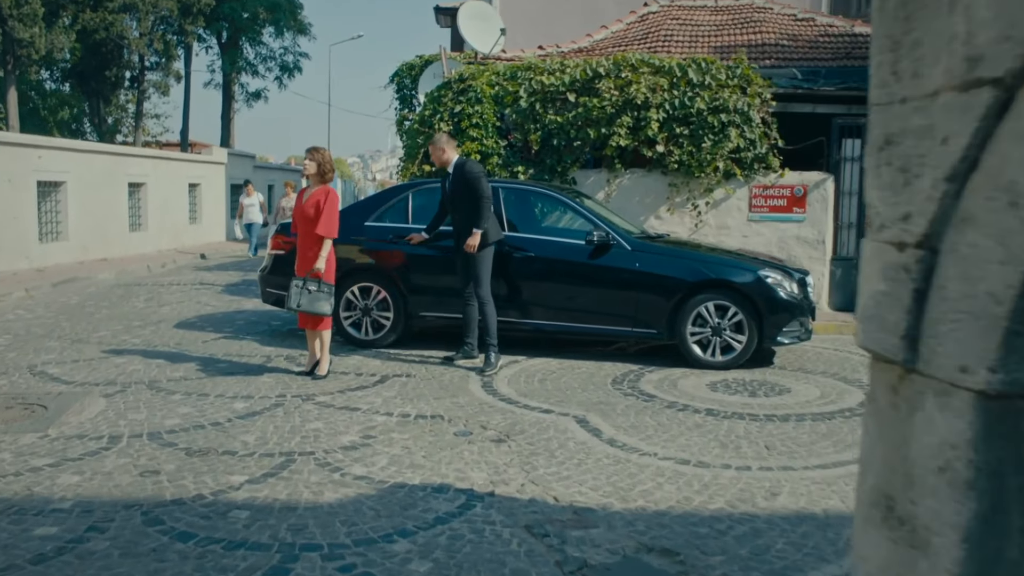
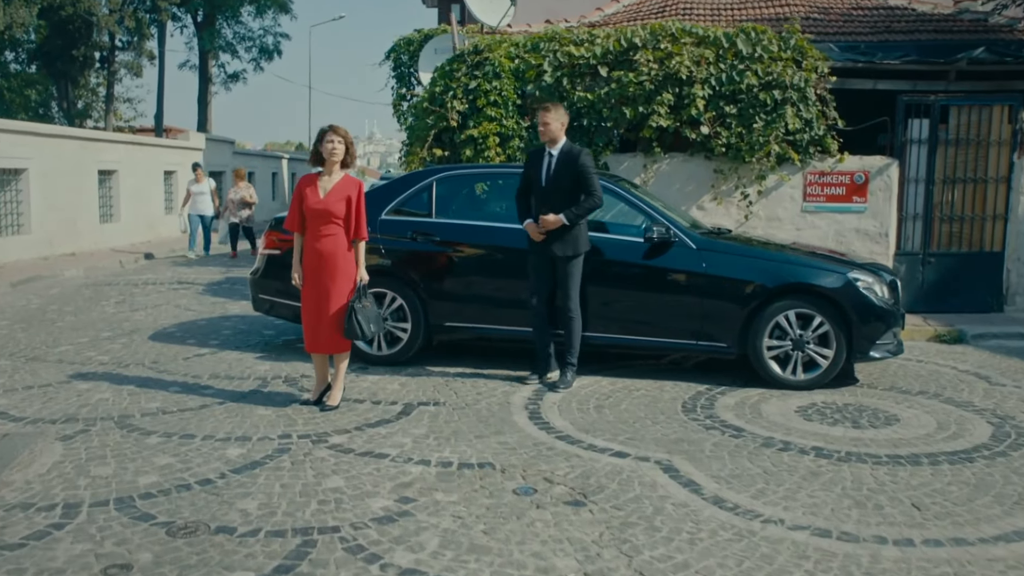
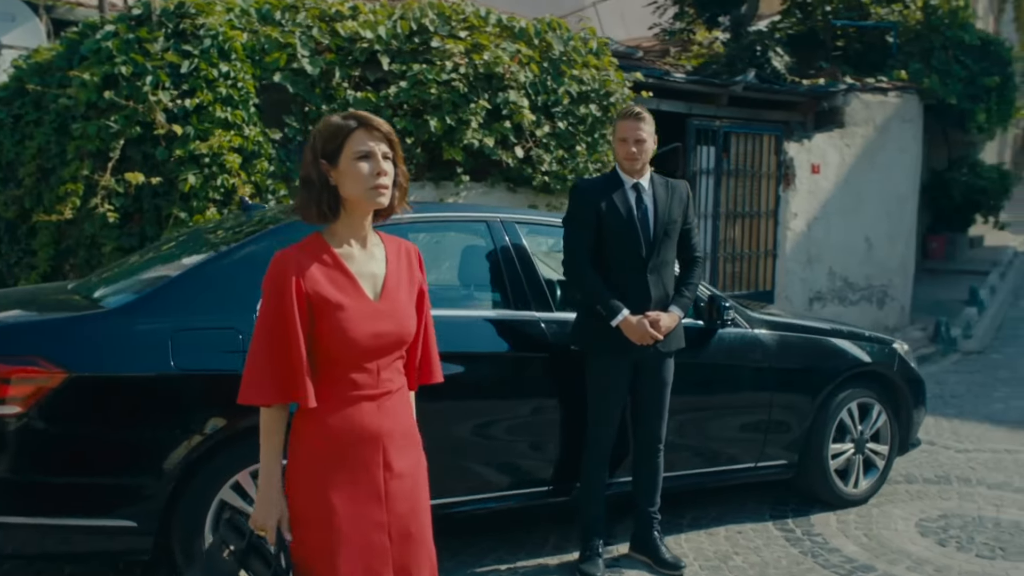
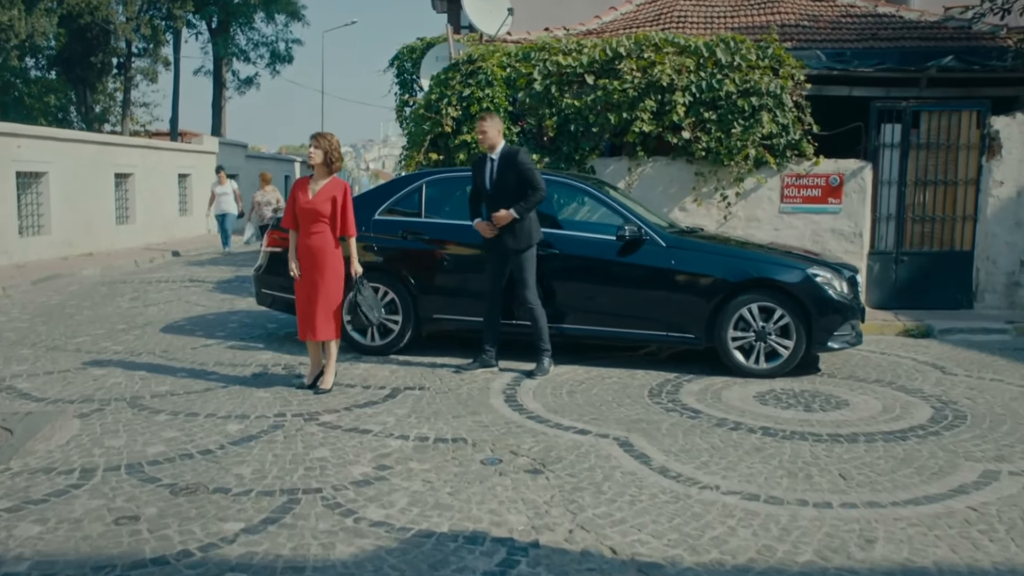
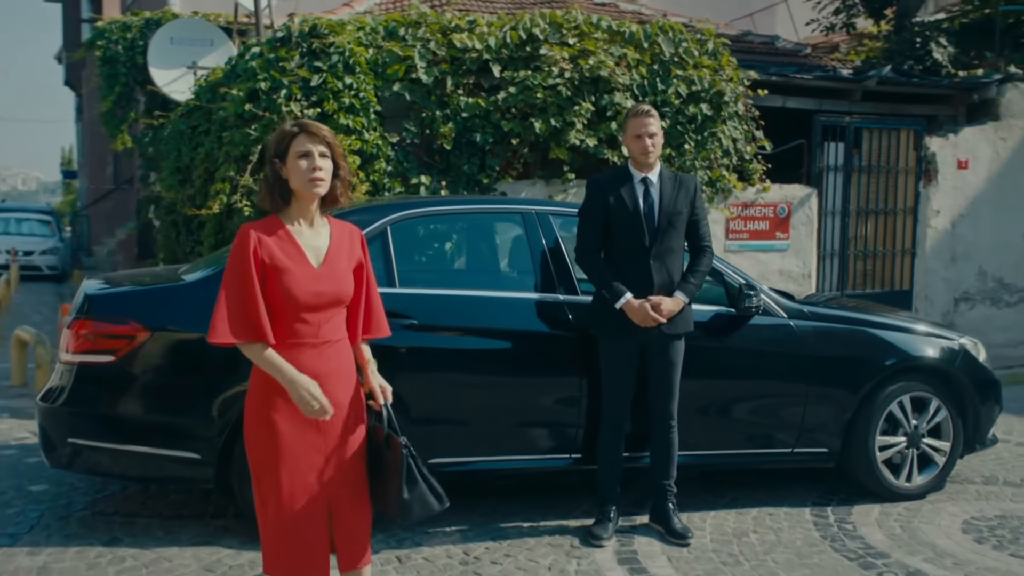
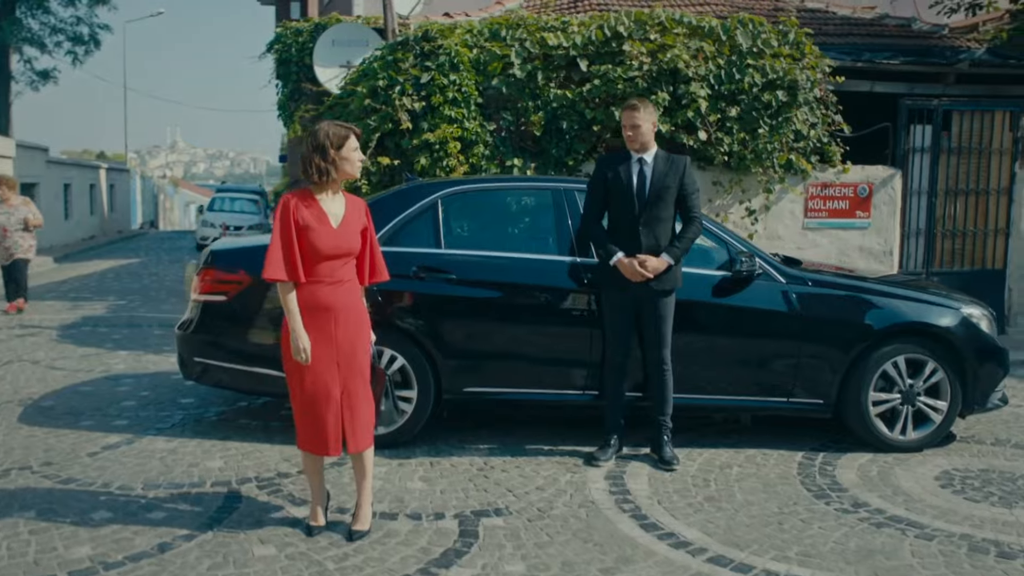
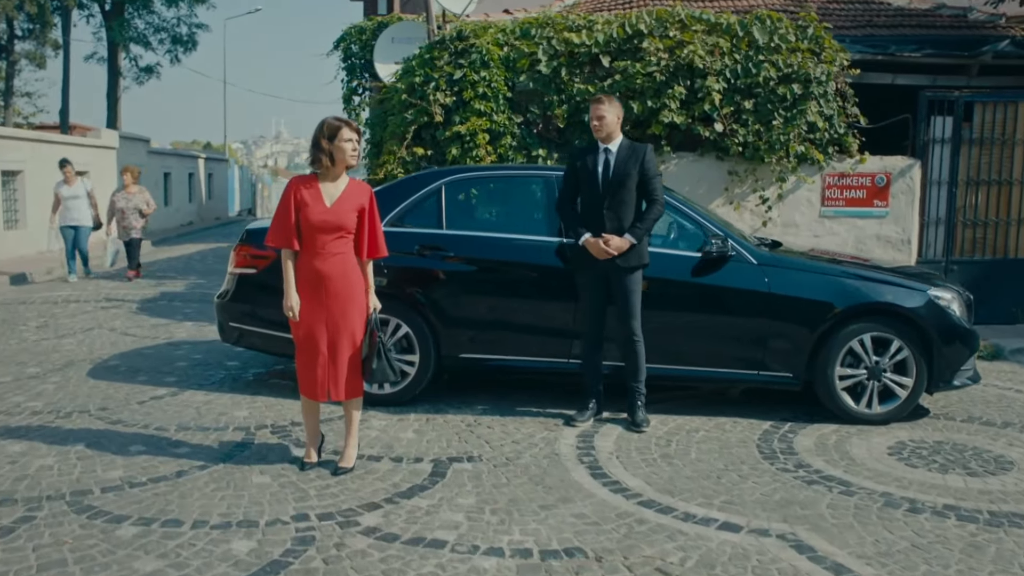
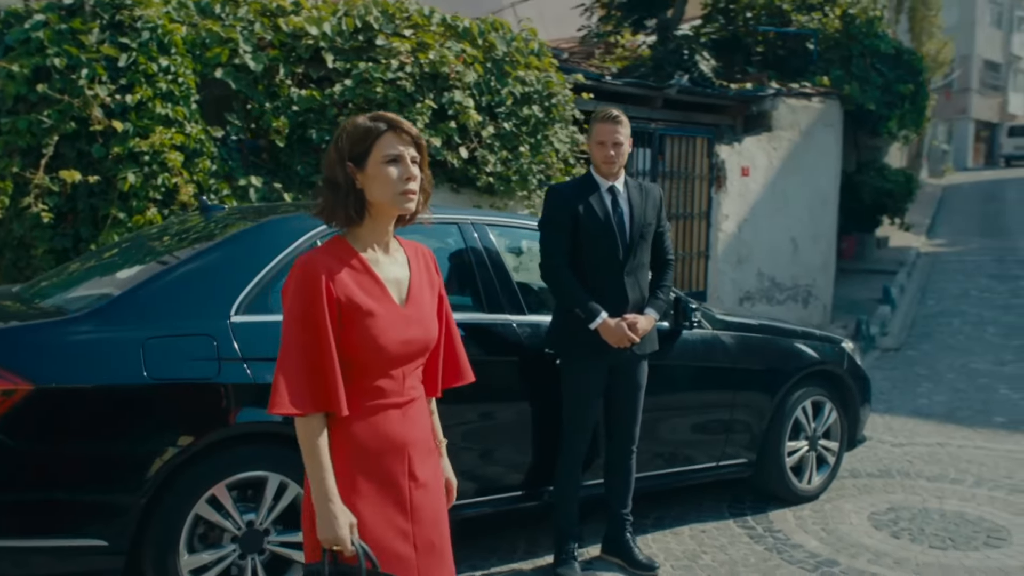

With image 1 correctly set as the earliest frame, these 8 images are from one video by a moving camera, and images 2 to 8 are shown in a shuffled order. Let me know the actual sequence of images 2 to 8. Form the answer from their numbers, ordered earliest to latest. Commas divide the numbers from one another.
4, 2, 7, 6, 5, 3, 8
